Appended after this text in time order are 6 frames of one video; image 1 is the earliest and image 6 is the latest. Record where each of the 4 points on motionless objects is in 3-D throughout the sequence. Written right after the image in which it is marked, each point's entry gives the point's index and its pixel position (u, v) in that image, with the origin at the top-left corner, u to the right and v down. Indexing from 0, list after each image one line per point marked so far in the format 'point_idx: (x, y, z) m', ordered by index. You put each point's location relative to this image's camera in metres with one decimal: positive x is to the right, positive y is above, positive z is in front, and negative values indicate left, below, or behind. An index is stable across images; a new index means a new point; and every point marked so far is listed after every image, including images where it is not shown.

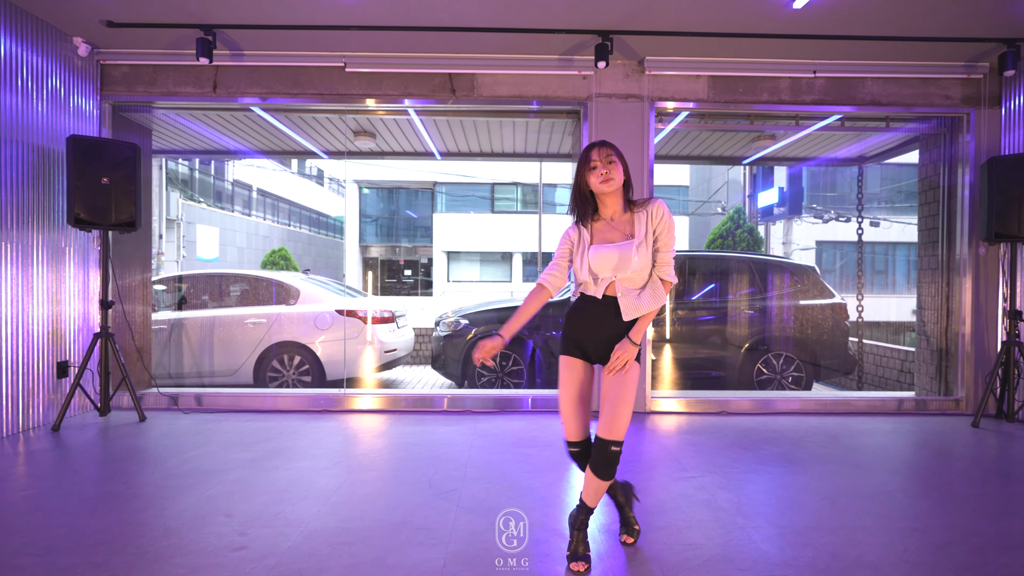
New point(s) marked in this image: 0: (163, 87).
0: (-2.8, +1.6, +4.5) m
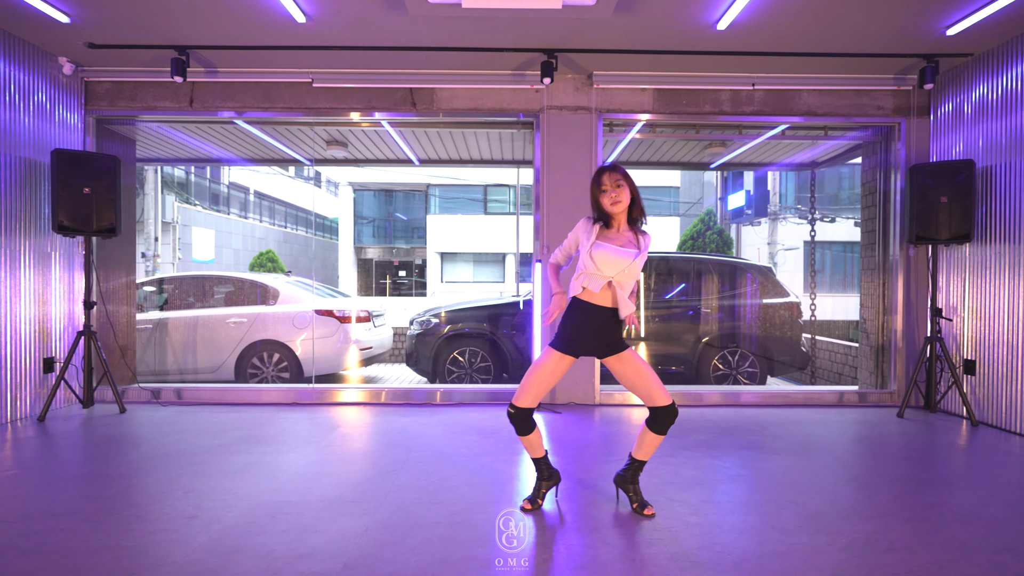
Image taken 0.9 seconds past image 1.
0: (-3.1, +1.6, +4.8) m
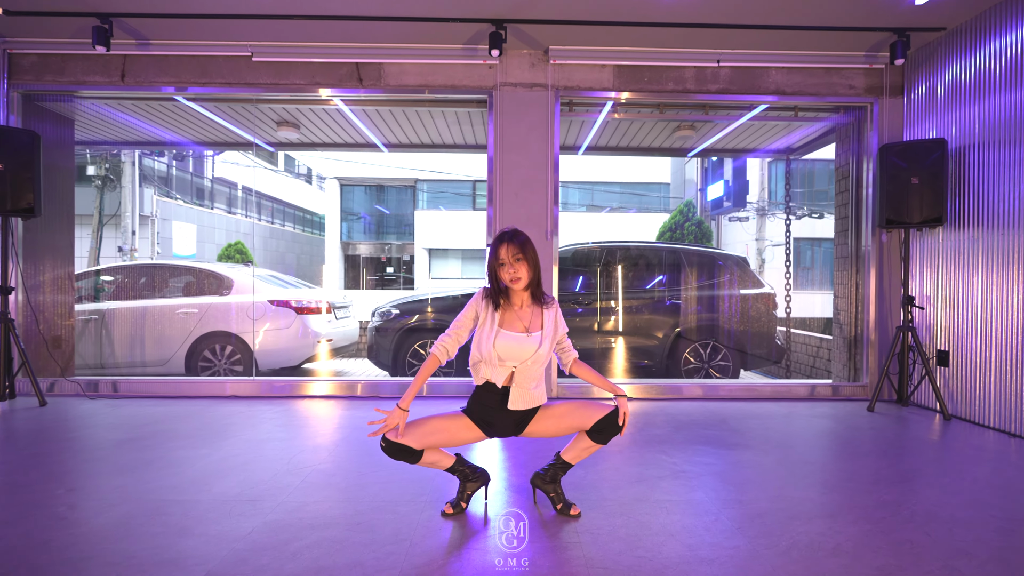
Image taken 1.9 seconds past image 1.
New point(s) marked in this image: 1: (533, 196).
0: (-3.4, +1.7, +4.5) m
1: (+0.2, +0.7, +4.5) m
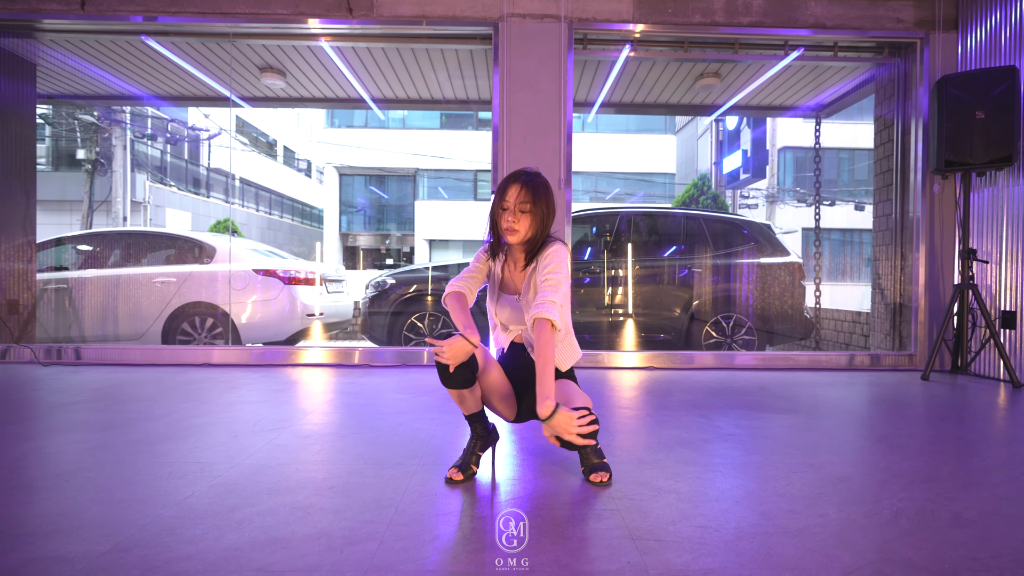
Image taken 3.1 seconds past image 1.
0: (-3.4, +2.0, +4.1) m
1: (+0.2, +1.0, +4.1) m
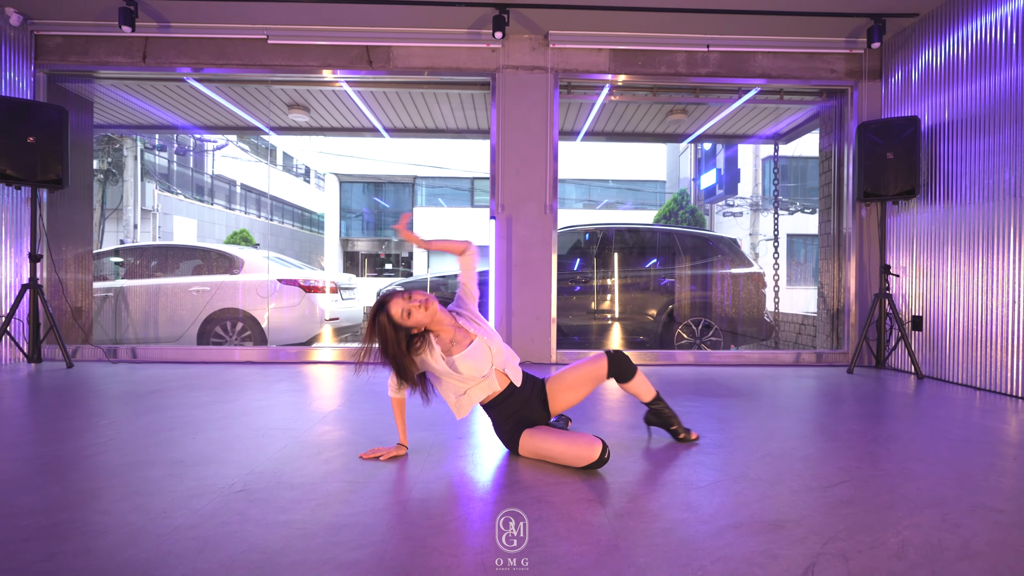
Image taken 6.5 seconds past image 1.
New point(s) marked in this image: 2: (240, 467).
0: (-3.4, +1.9, +4.8) m
1: (+0.2, +1.0, +4.8) m
2: (-1.0, -0.6, +2.1) m
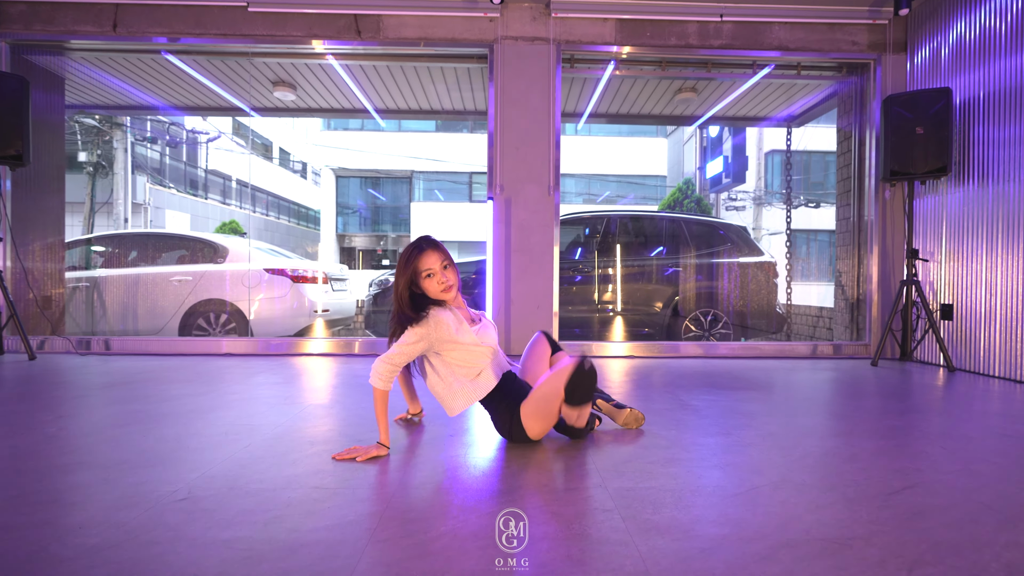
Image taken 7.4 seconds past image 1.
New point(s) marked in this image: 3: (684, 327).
0: (-3.4, +2.0, +4.4) m
1: (+0.2, +1.1, +4.5) m
2: (-1.0, -0.6, +1.8) m
3: (+1.4, -0.3, +4.6) m
